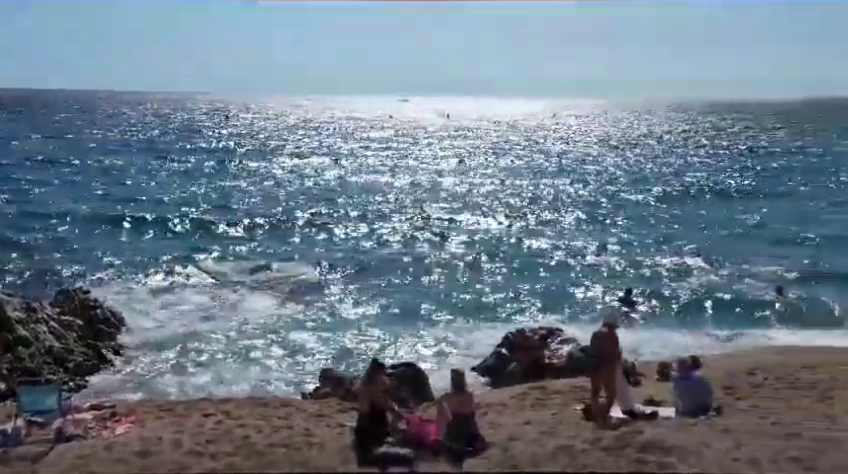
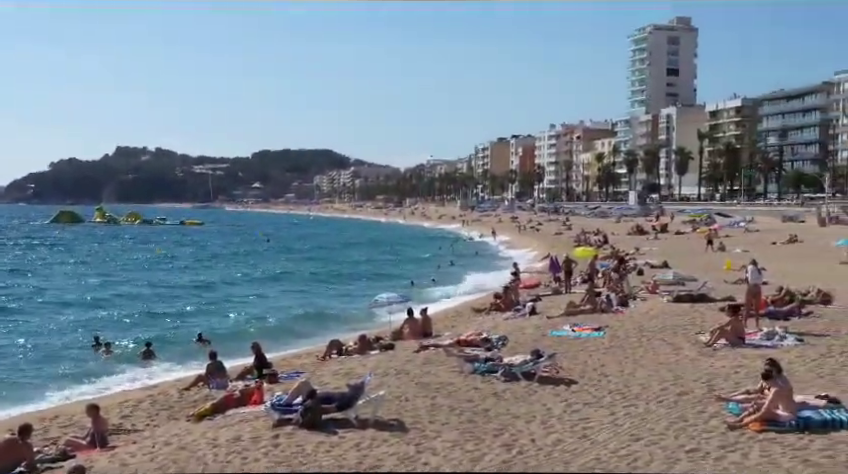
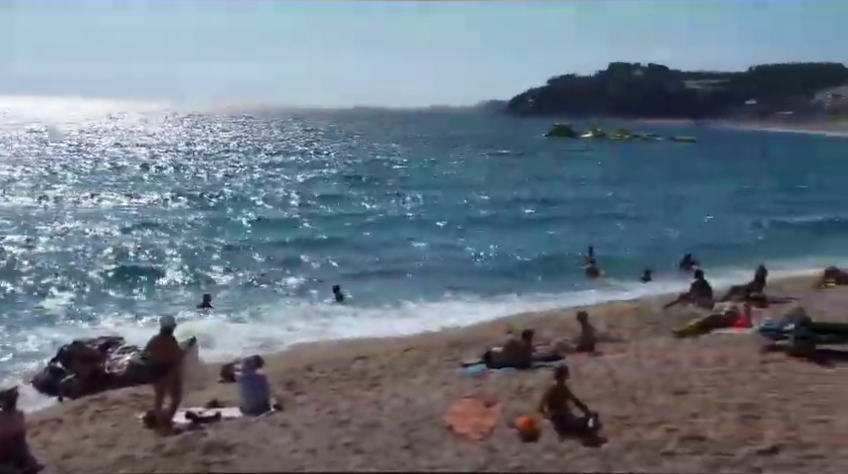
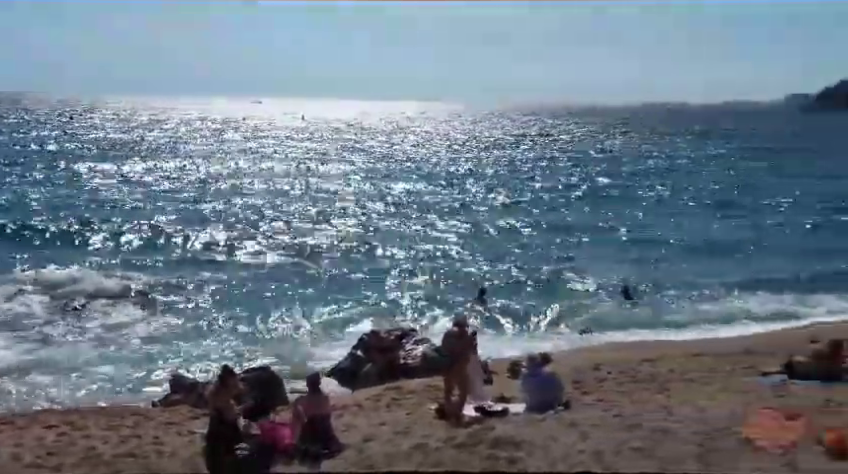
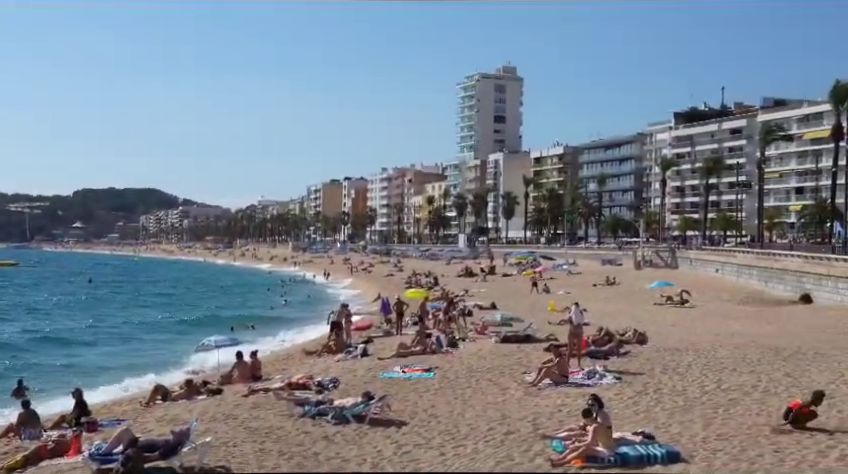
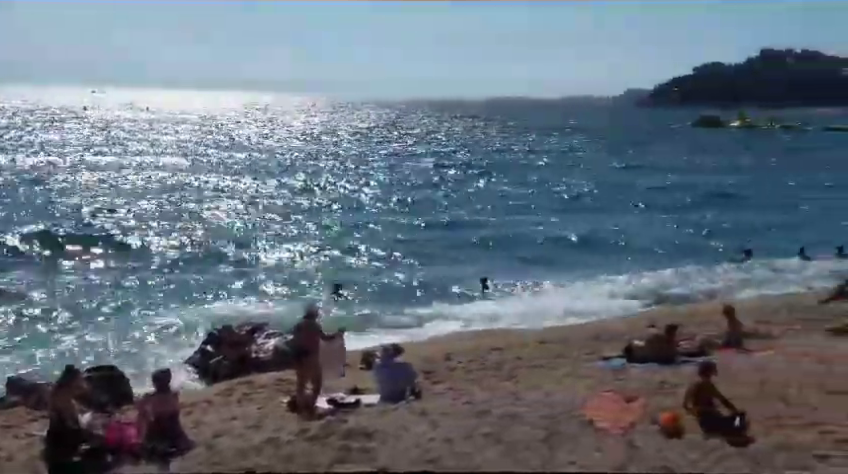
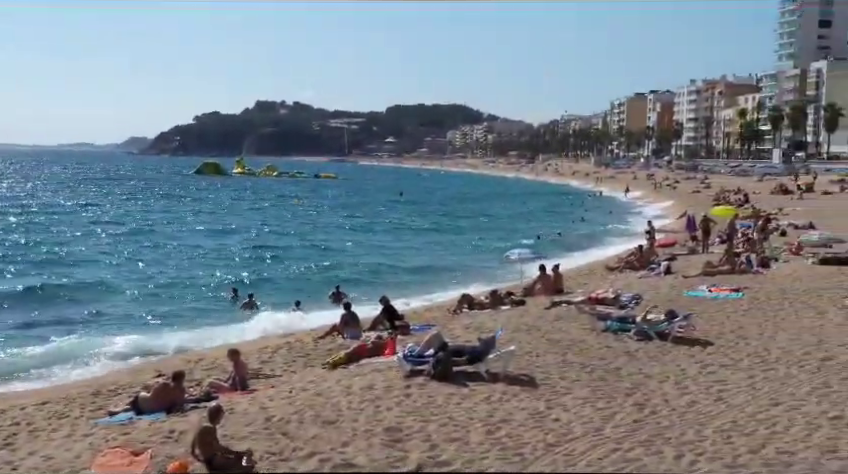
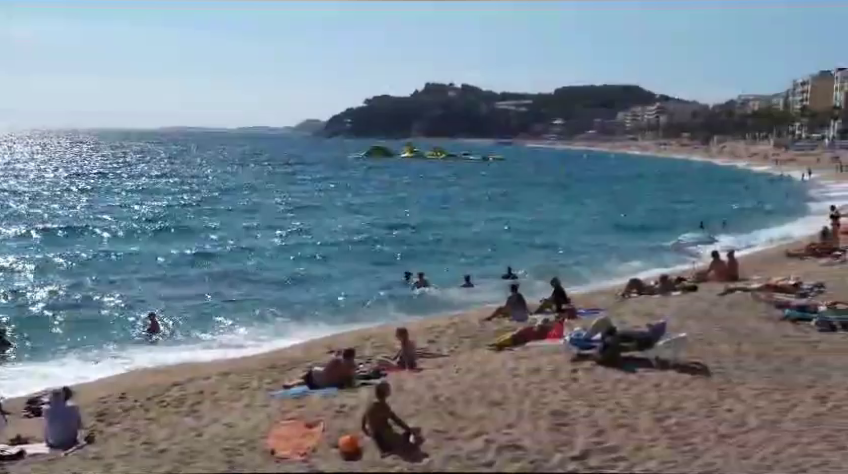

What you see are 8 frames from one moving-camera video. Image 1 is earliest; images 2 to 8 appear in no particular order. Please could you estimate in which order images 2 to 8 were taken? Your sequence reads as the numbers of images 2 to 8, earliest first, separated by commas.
4, 6, 3, 8, 7, 2, 5
